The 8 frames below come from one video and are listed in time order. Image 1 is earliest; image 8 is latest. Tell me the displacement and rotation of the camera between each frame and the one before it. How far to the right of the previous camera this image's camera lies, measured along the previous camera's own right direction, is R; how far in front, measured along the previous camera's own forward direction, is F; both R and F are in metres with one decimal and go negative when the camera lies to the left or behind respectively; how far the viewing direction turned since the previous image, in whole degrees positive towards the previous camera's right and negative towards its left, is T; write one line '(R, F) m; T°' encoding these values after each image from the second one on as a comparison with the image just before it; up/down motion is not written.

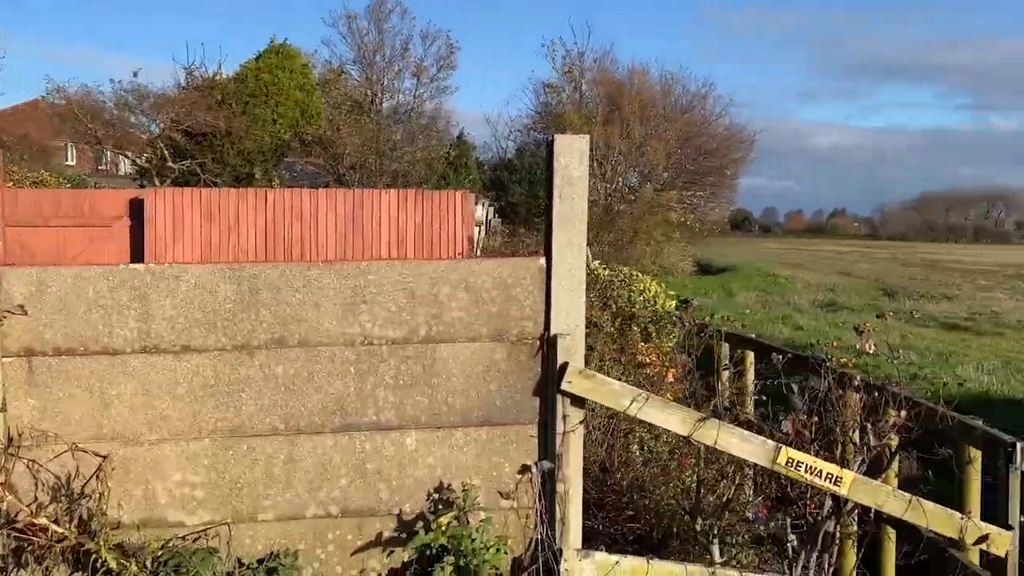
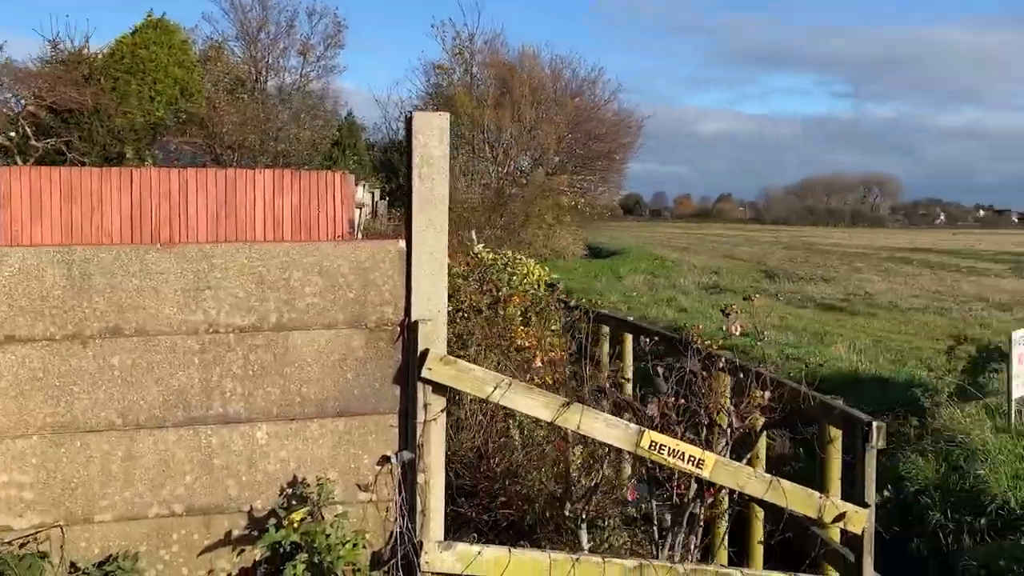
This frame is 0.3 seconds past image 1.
(+0.1, +0.1) m; +6°
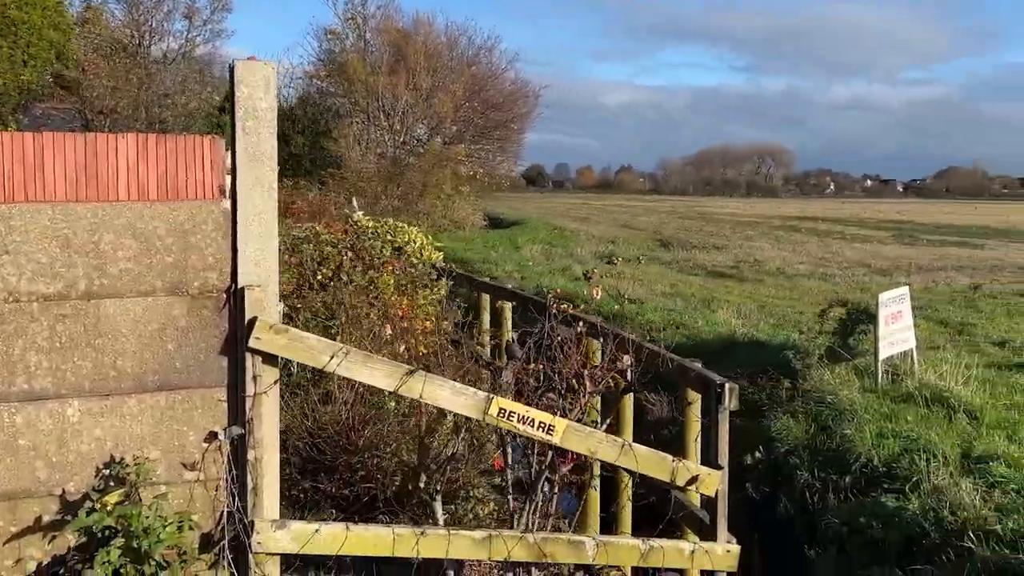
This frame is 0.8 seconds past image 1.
(+0.2, +0.1) m; +6°
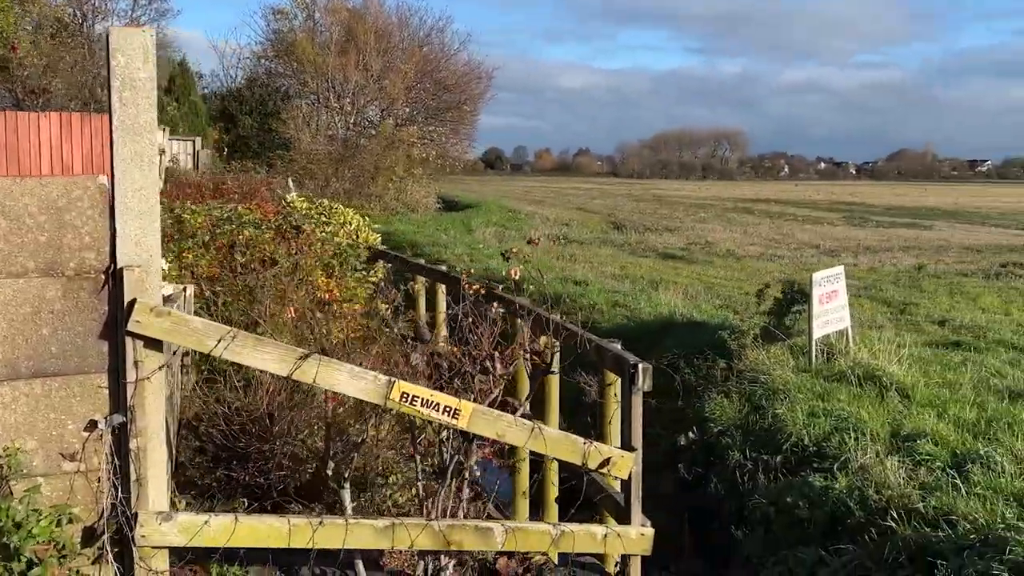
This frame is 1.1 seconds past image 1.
(+0.2, +0.1) m; +2°
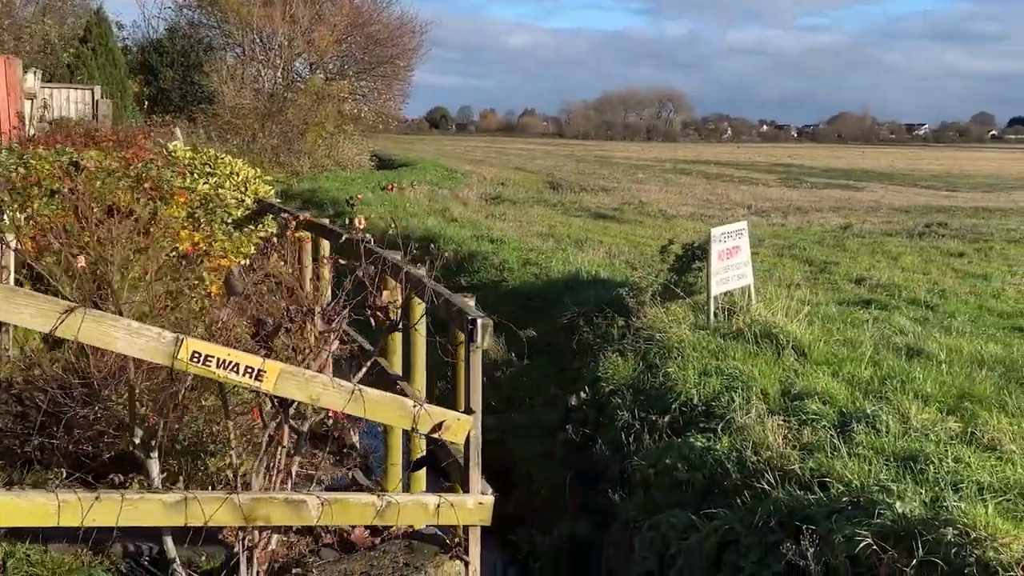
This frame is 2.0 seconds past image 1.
(+0.4, +0.3) m; +3°
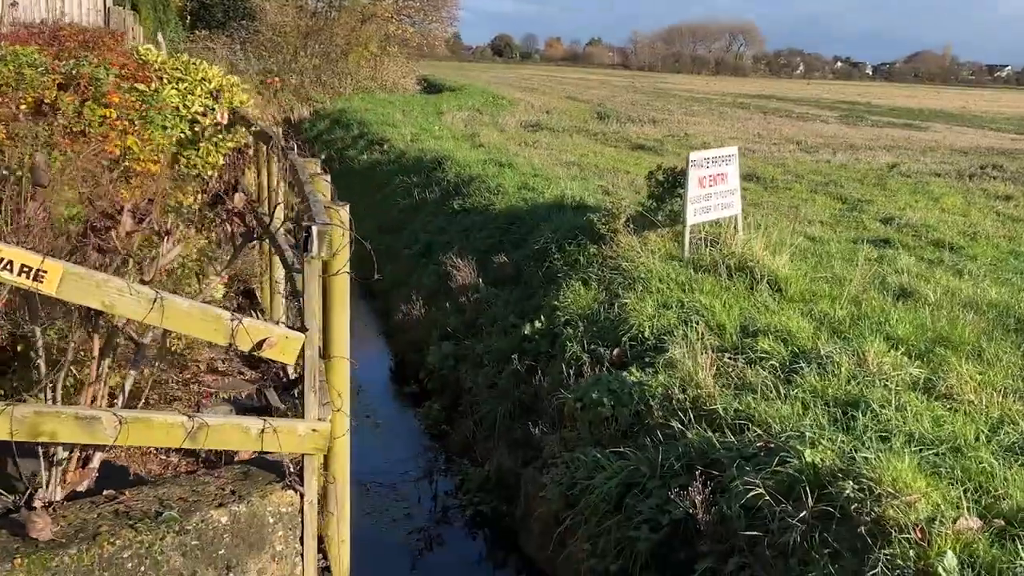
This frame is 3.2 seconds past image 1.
(+0.7, +0.4) m; -3°
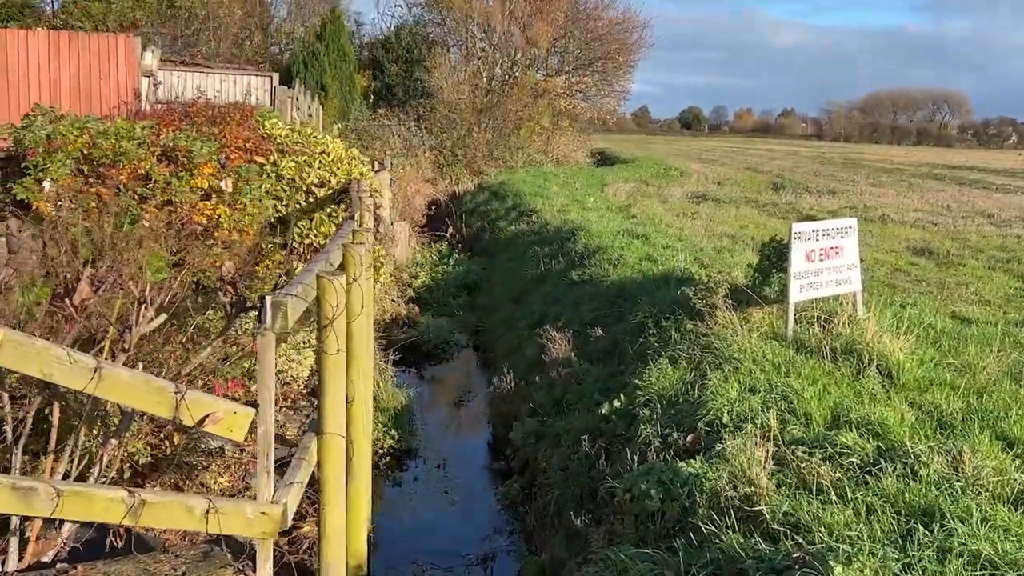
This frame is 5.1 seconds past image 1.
(+0.6, +0.3) m; -11°
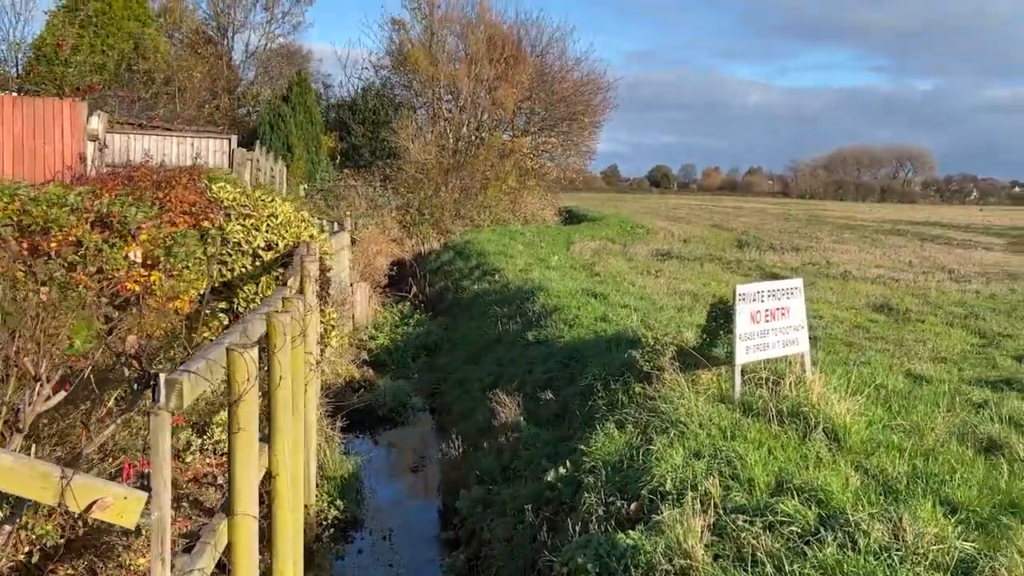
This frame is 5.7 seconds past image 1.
(+0.2, +0.1) m; +2°
